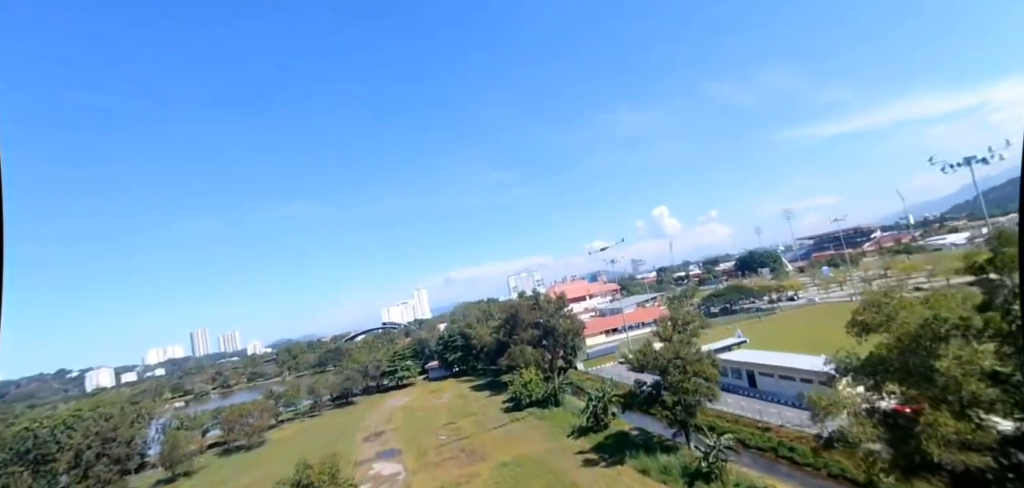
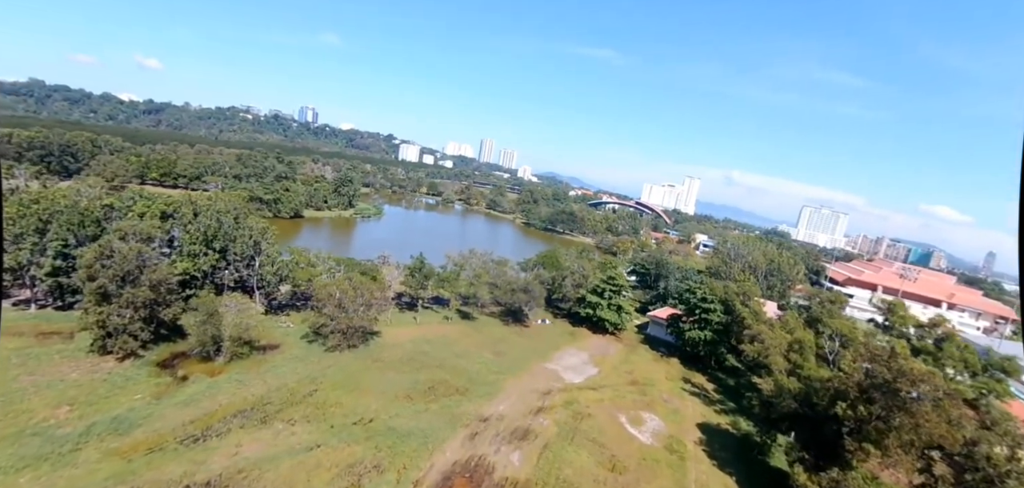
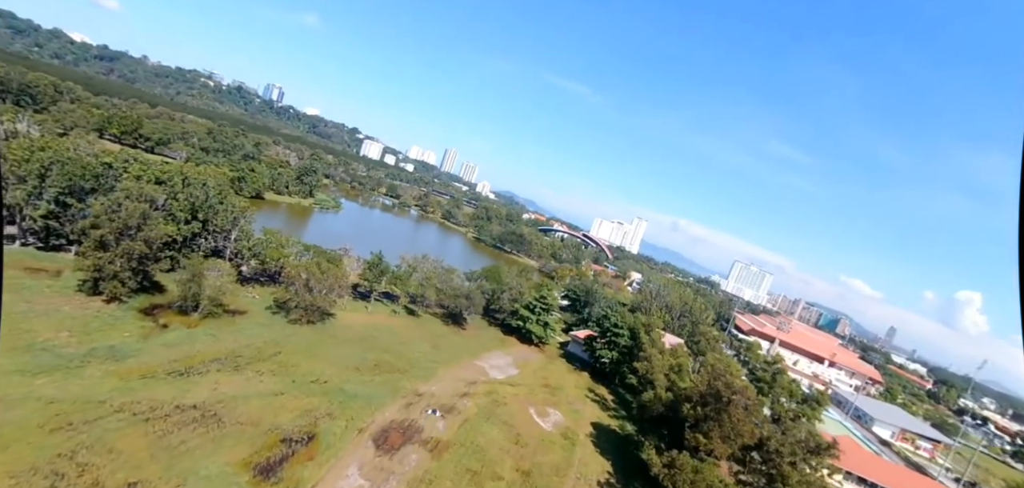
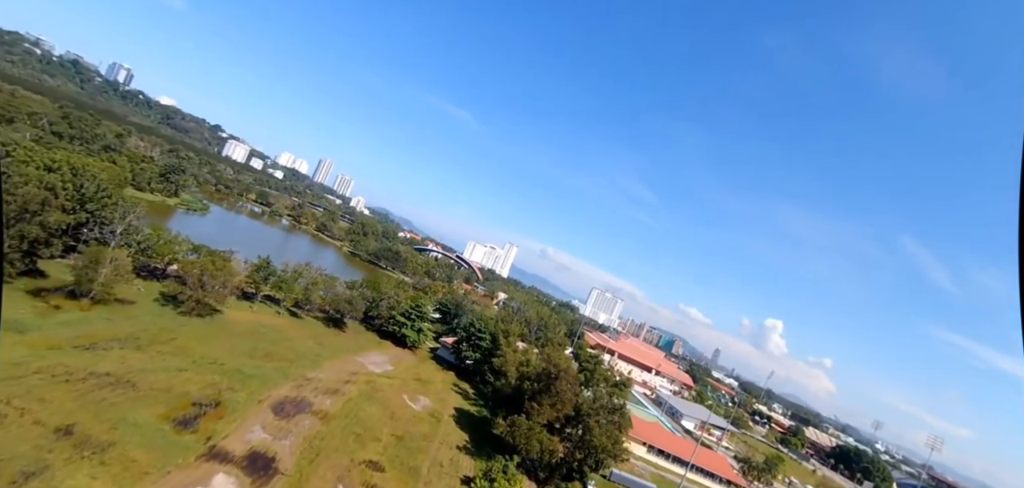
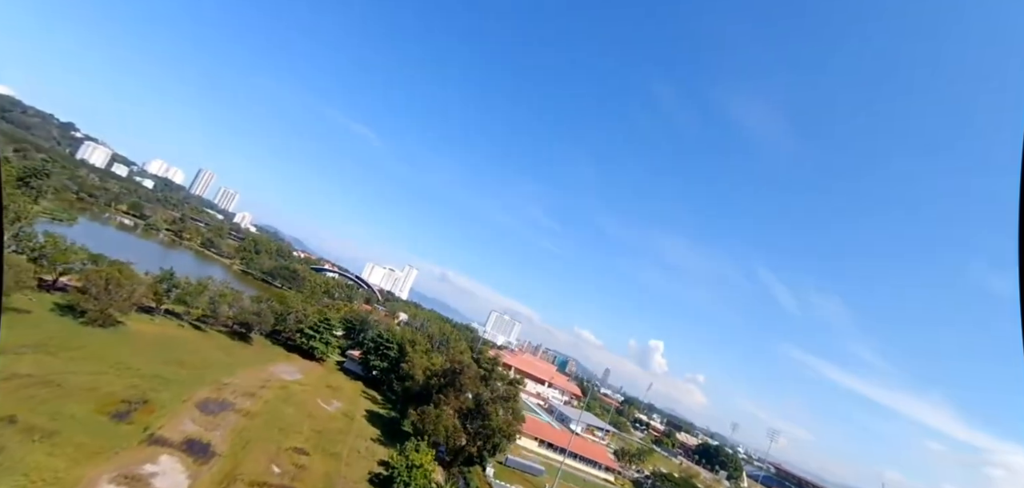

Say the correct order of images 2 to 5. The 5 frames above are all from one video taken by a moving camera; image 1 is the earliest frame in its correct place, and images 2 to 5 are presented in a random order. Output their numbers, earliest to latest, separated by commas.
5, 4, 3, 2
